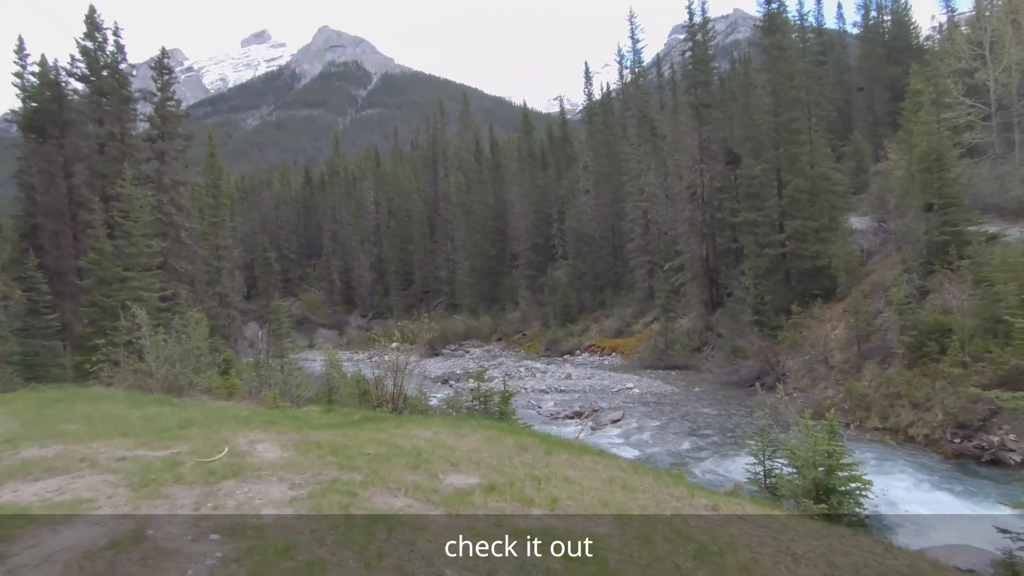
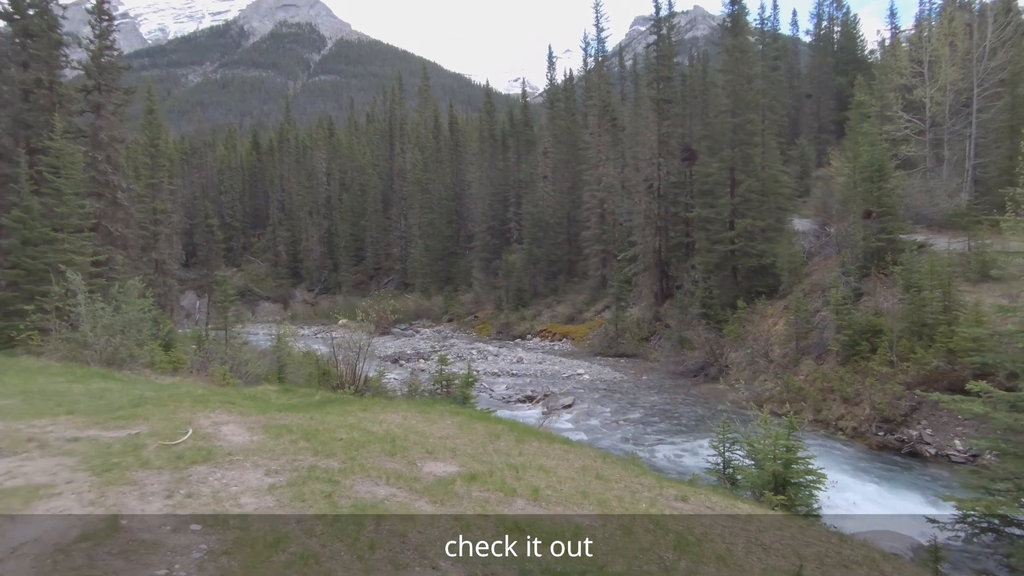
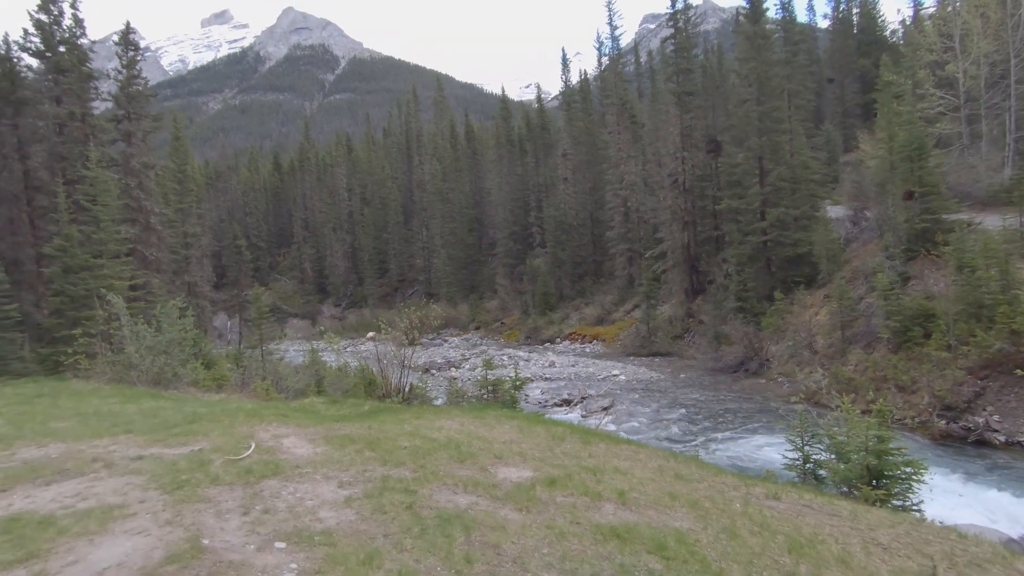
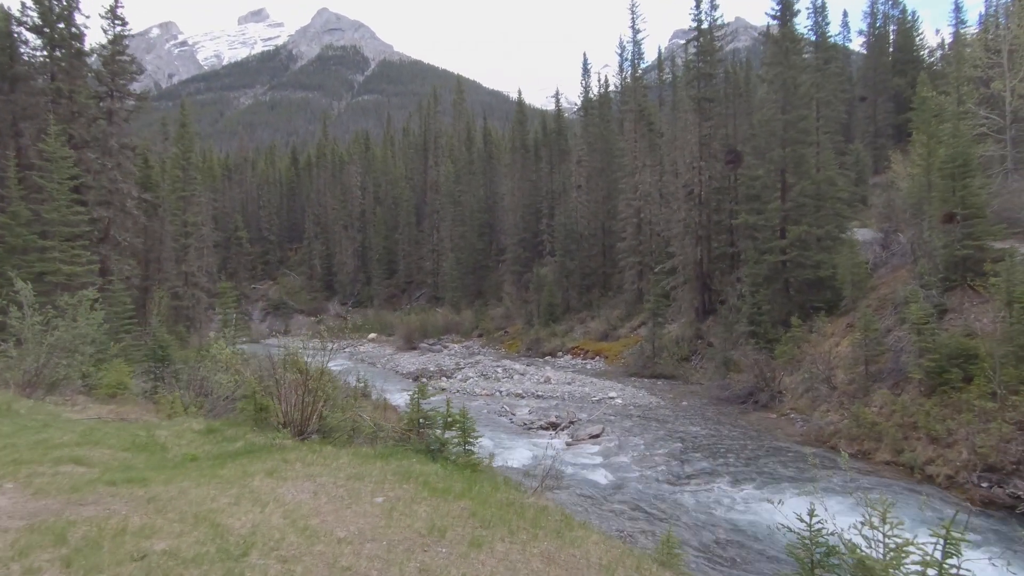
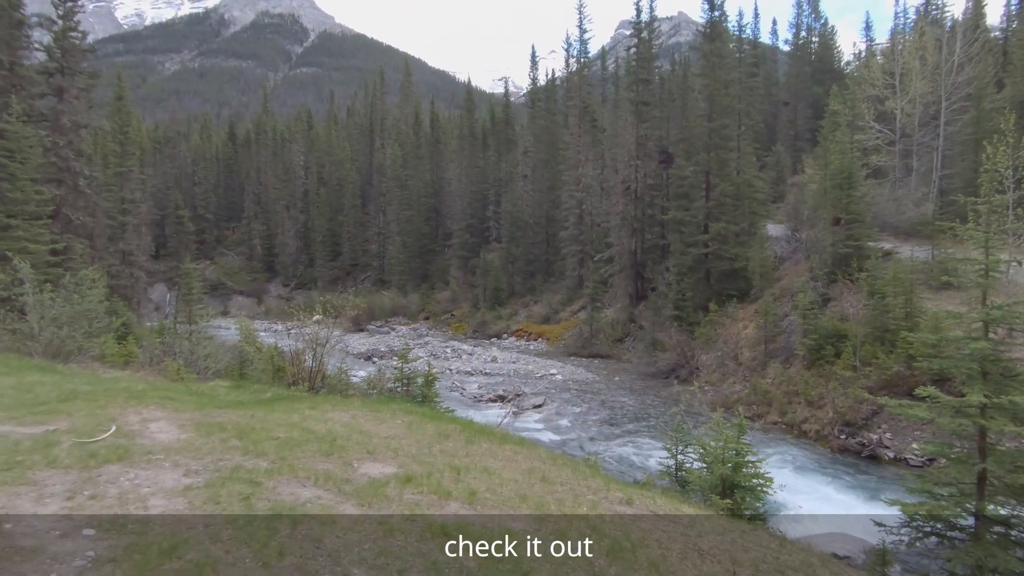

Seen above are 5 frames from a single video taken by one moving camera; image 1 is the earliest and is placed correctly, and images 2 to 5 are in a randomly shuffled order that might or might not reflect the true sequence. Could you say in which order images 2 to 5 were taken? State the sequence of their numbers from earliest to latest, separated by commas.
5, 2, 3, 4
